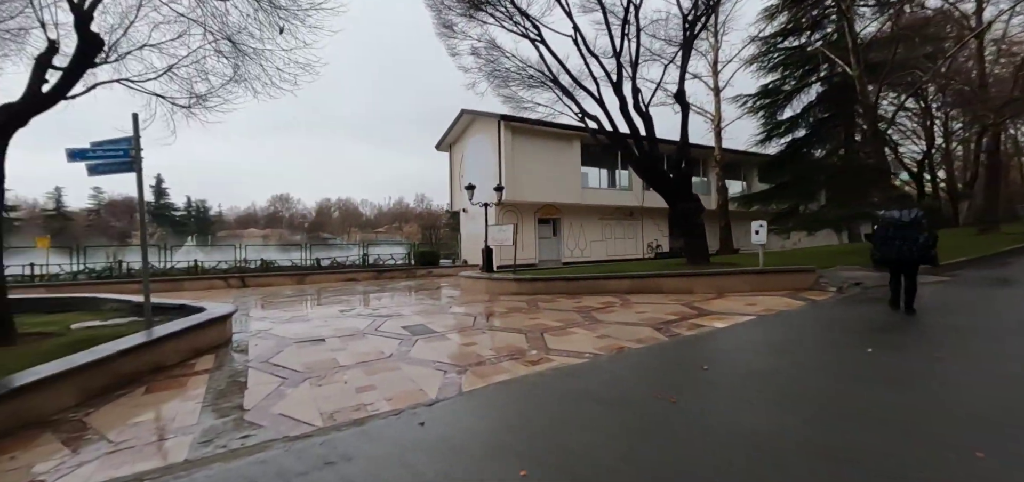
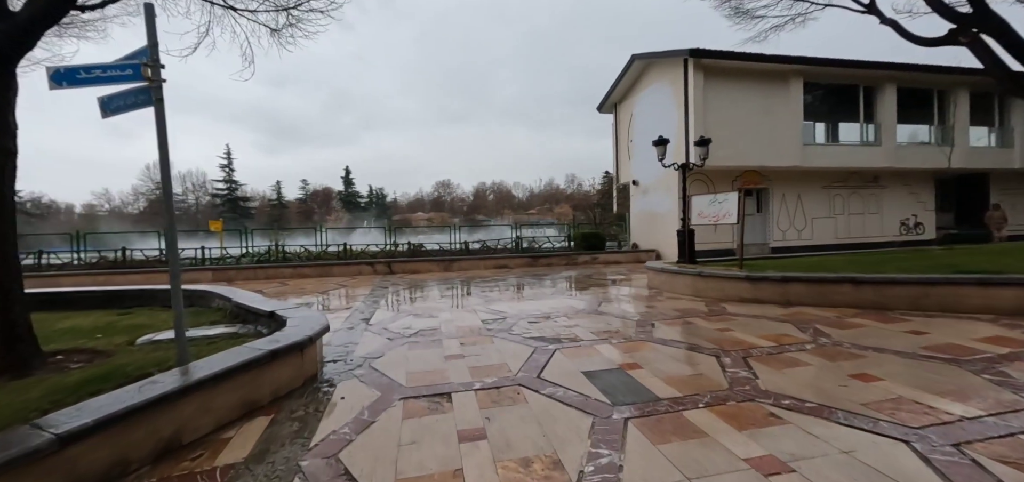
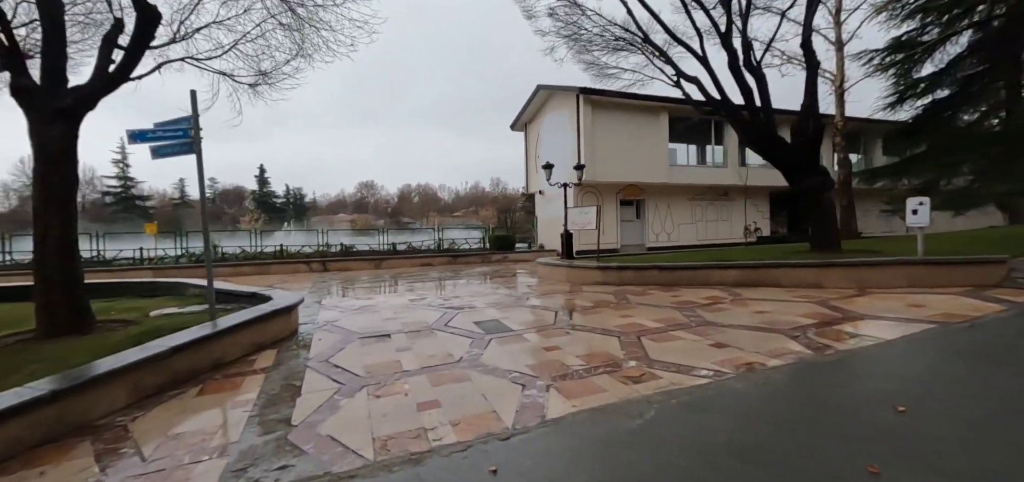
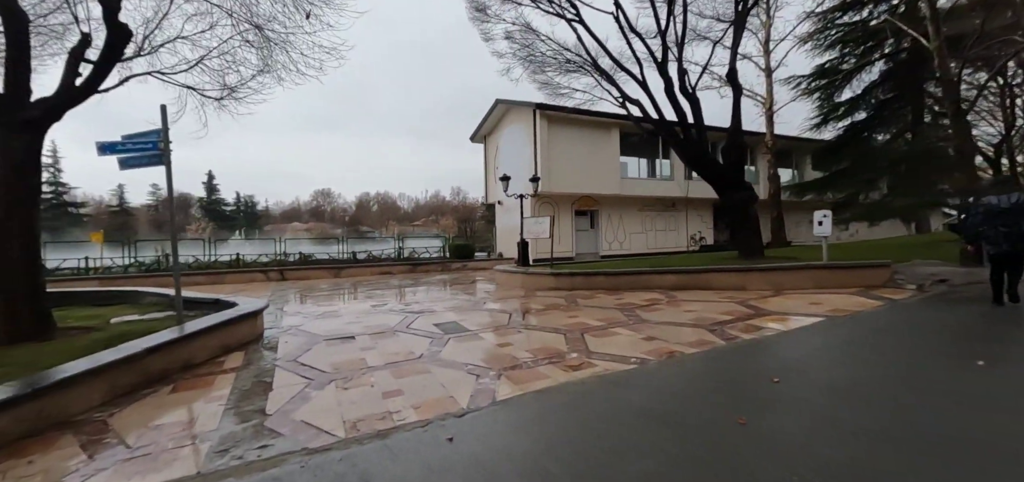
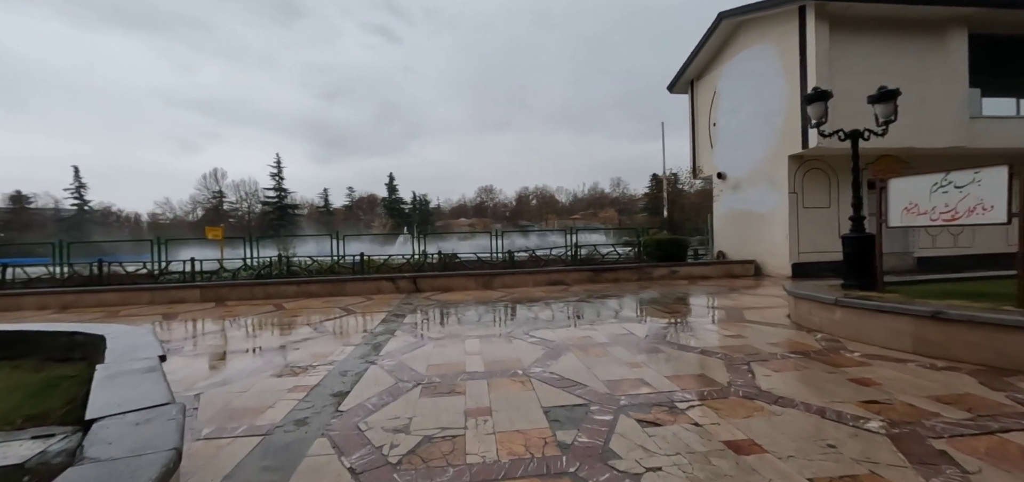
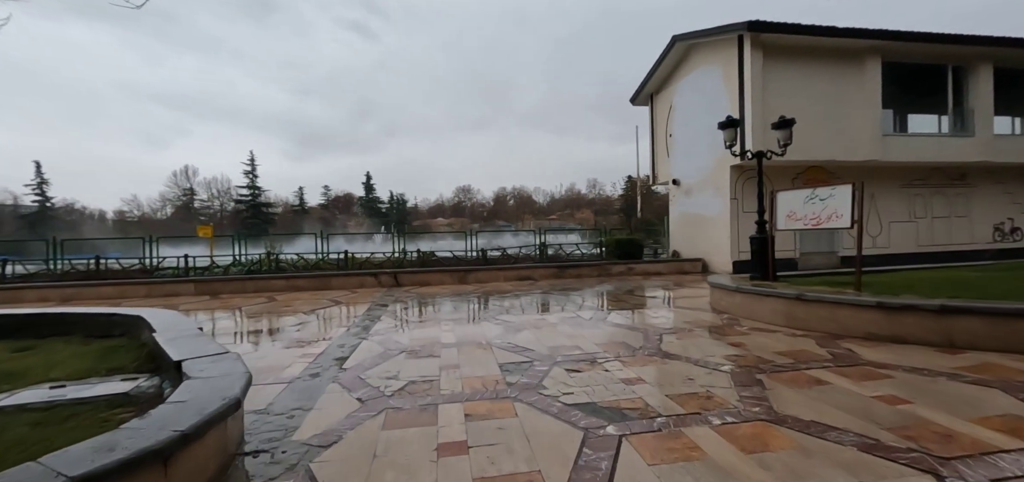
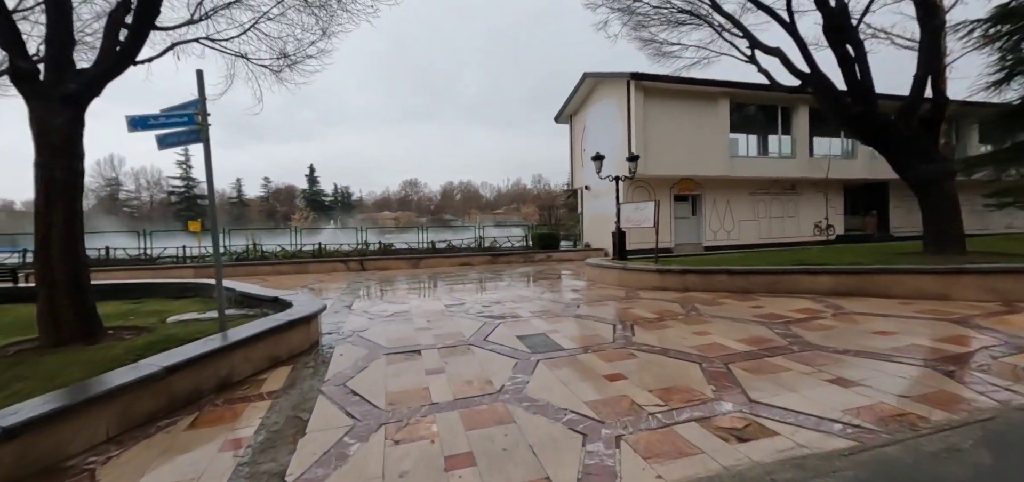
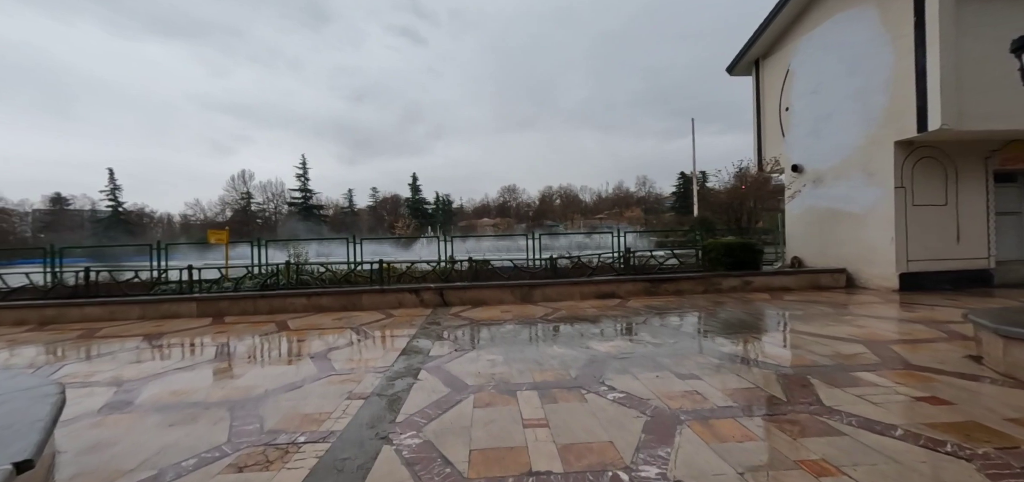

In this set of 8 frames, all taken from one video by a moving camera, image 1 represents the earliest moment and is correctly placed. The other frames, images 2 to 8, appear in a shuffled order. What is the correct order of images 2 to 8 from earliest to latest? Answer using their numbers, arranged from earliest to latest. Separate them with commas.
4, 3, 7, 2, 6, 5, 8
